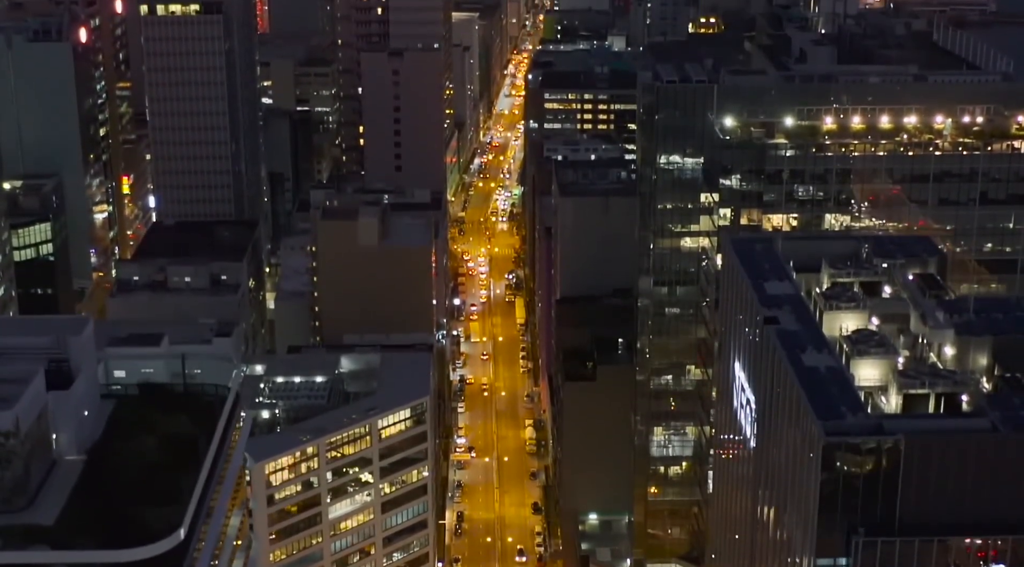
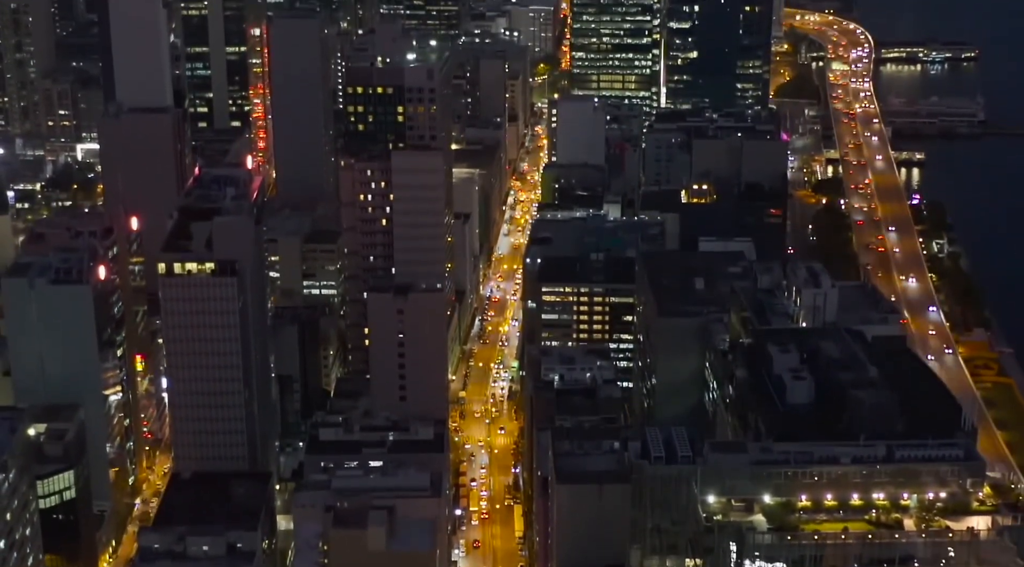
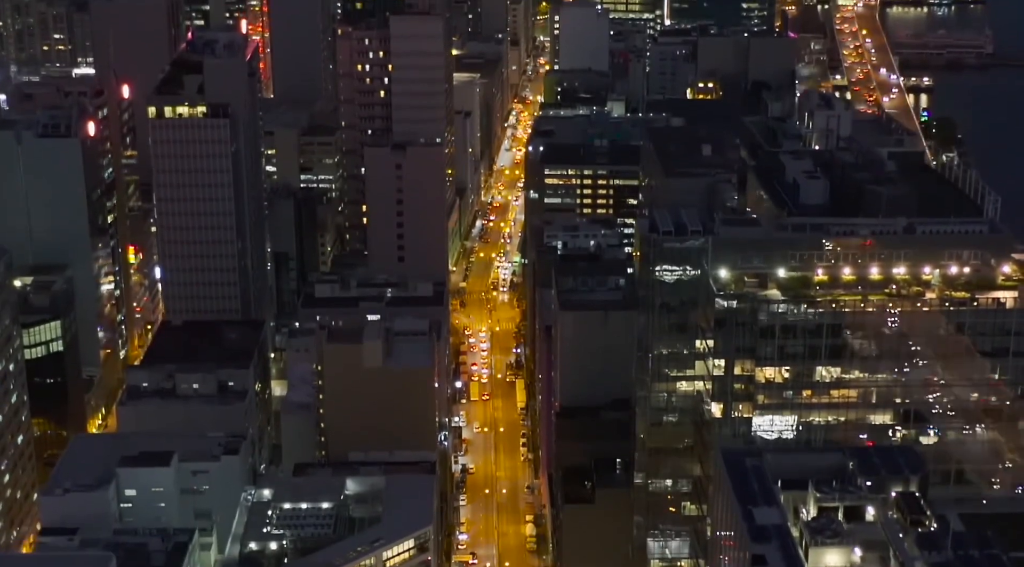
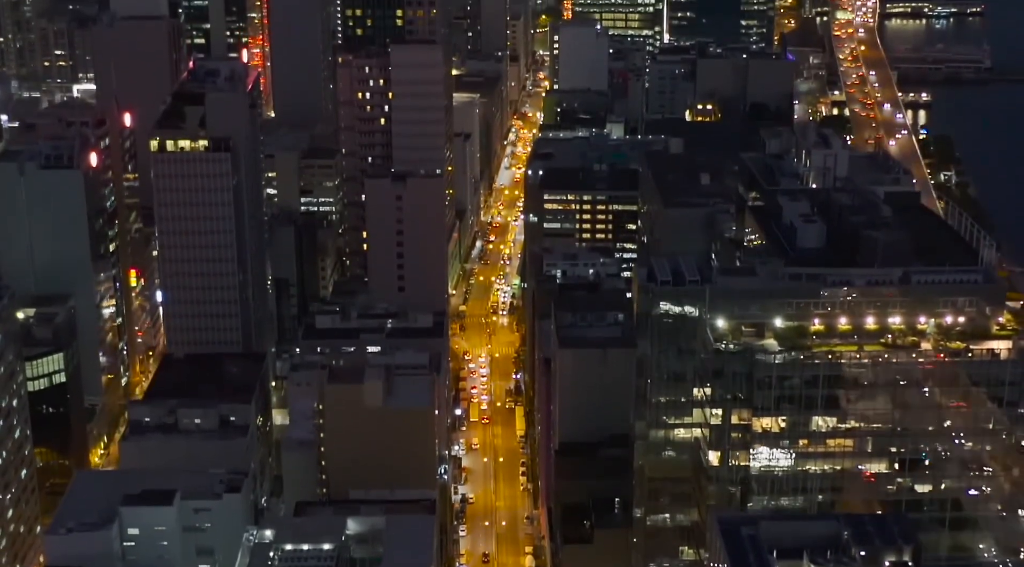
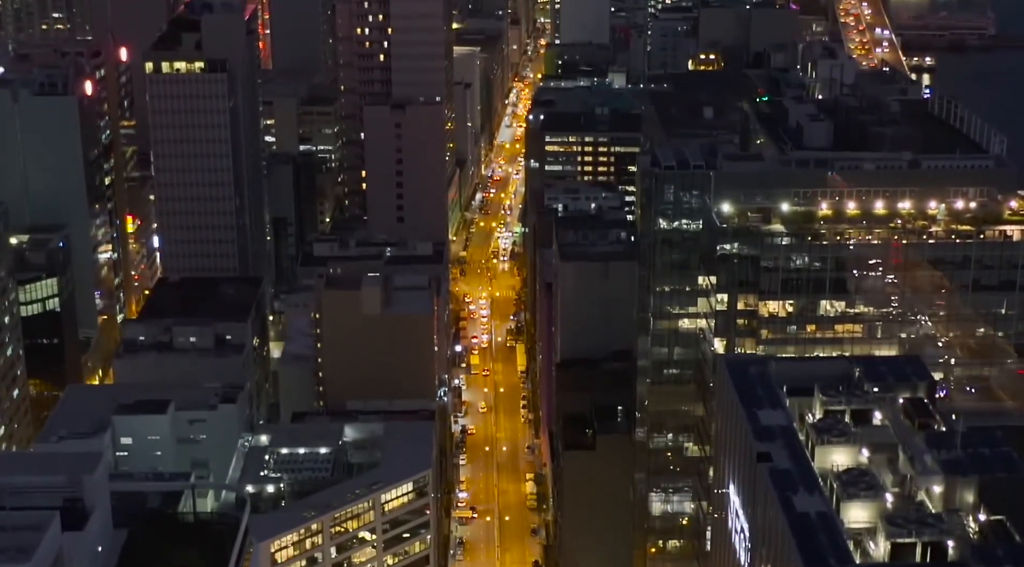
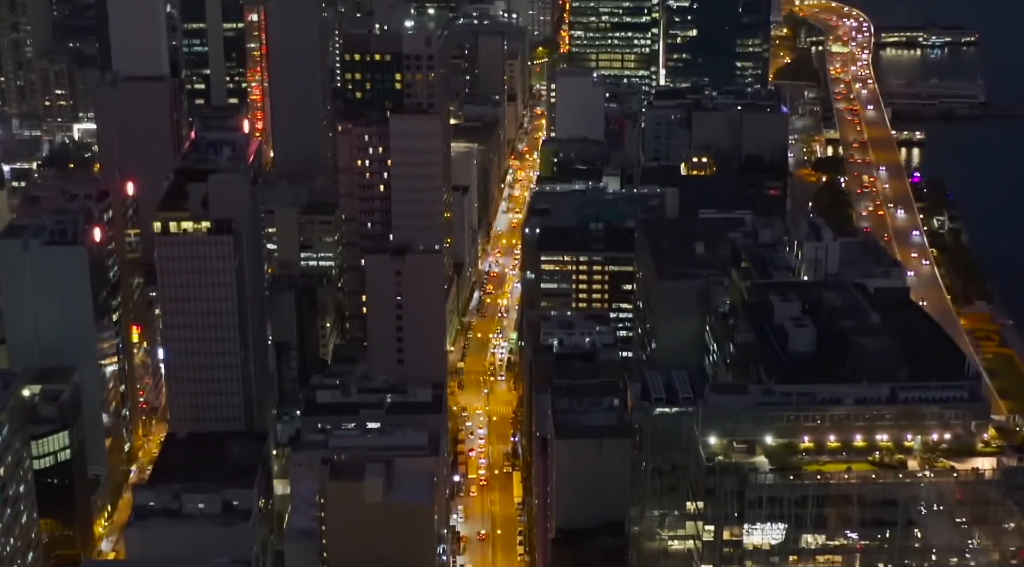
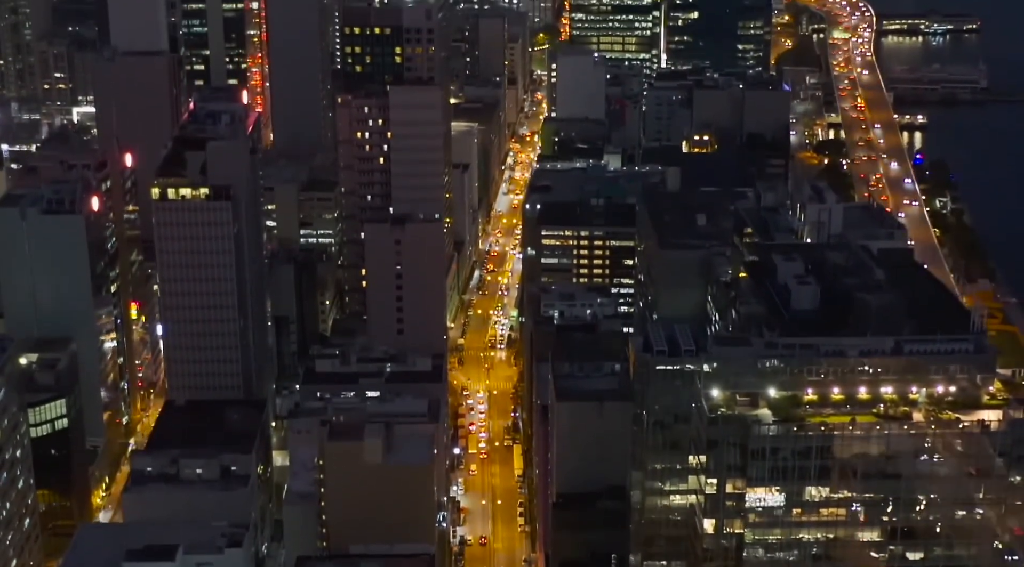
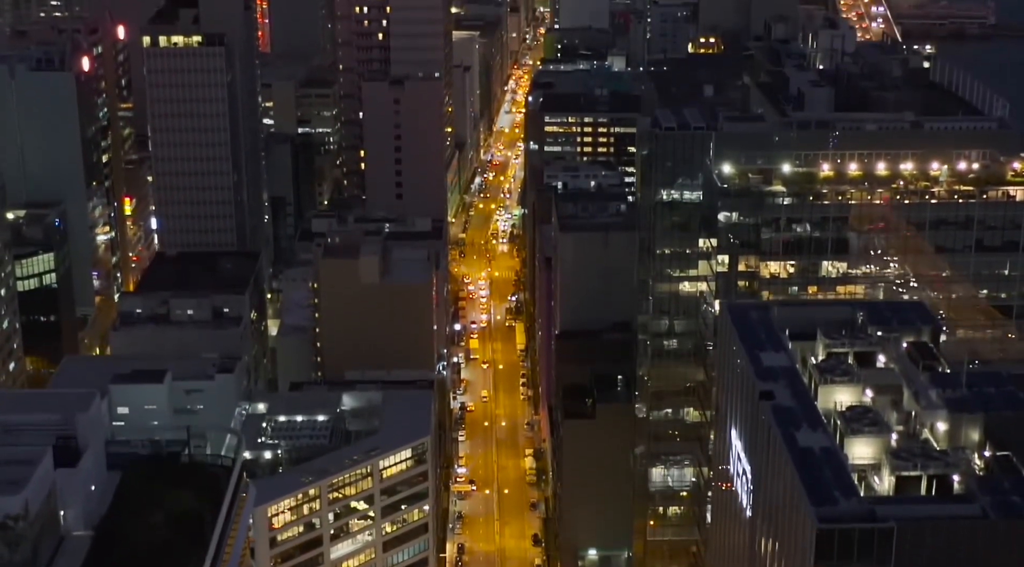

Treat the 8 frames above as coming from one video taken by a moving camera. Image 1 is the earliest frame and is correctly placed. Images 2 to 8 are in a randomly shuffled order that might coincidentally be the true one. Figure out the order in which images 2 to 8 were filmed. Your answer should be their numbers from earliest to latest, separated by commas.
8, 5, 3, 4, 7, 6, 2
